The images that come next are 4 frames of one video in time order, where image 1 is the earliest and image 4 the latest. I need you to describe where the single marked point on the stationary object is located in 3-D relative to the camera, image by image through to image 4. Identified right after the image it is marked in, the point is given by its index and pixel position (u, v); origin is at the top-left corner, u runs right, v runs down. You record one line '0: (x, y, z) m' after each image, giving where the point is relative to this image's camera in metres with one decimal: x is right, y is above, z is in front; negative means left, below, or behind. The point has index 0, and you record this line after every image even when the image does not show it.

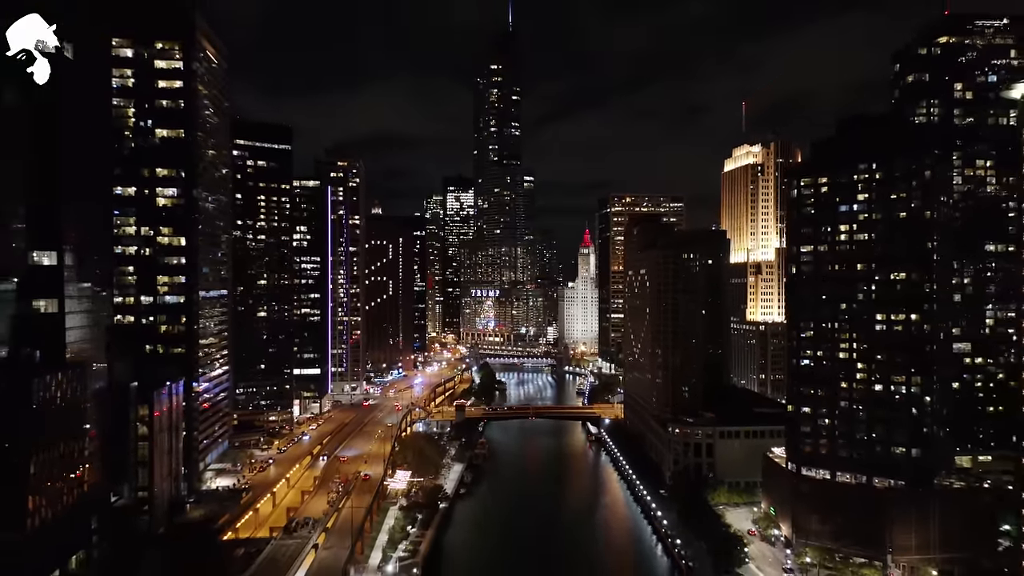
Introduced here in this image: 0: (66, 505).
0: (-13.3, -6.6, +19.7) m
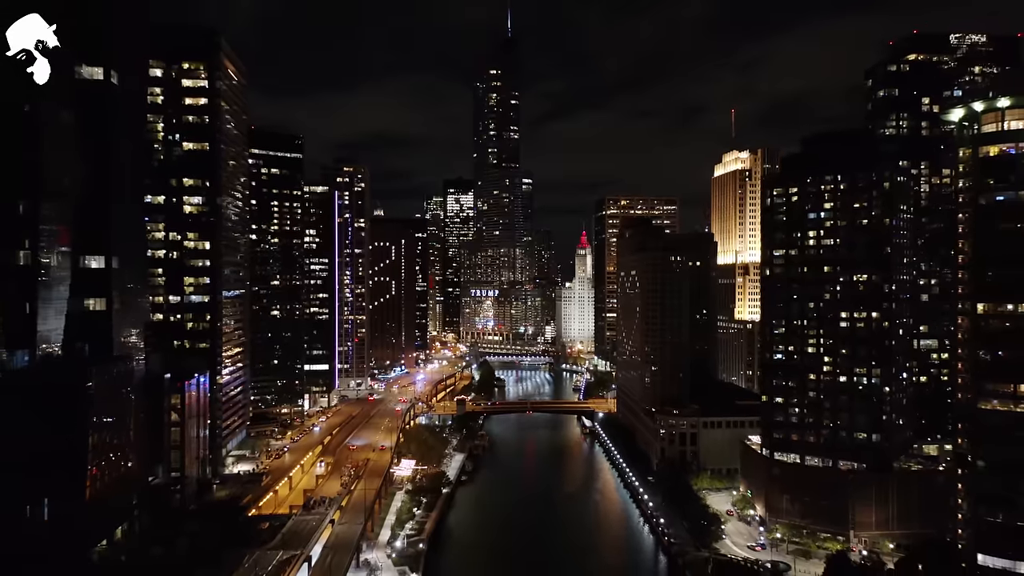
0: (-13.4, -6.6, +22.3) m
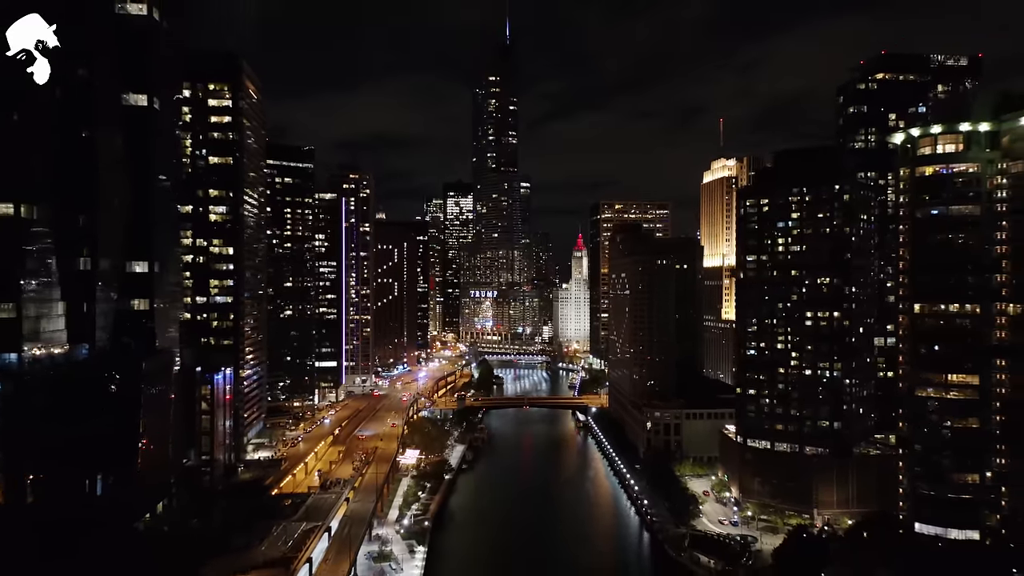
0: (-13.5, -6.7, +25.2) m
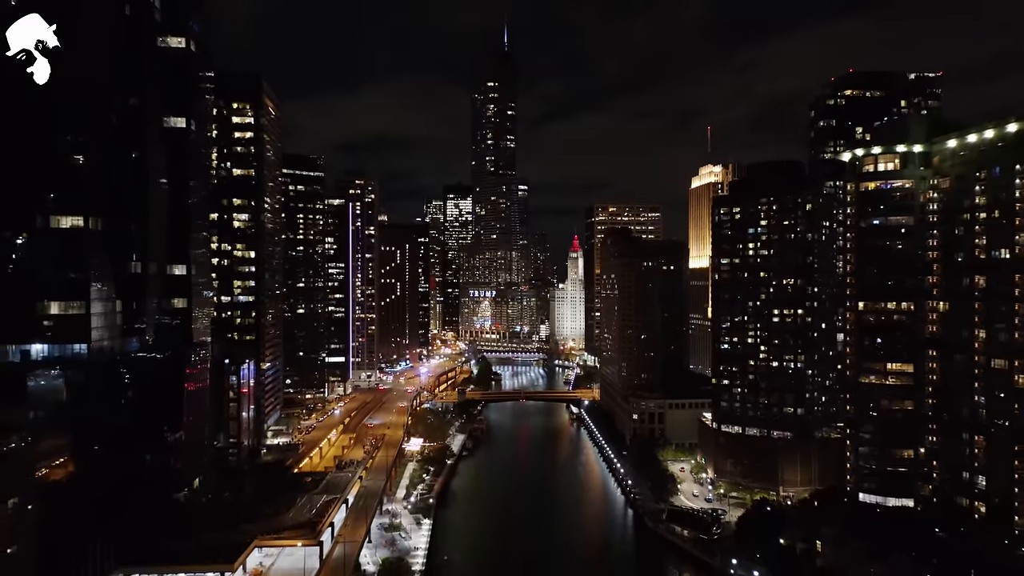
0: (-13.7, -6.7, +28.5) m
